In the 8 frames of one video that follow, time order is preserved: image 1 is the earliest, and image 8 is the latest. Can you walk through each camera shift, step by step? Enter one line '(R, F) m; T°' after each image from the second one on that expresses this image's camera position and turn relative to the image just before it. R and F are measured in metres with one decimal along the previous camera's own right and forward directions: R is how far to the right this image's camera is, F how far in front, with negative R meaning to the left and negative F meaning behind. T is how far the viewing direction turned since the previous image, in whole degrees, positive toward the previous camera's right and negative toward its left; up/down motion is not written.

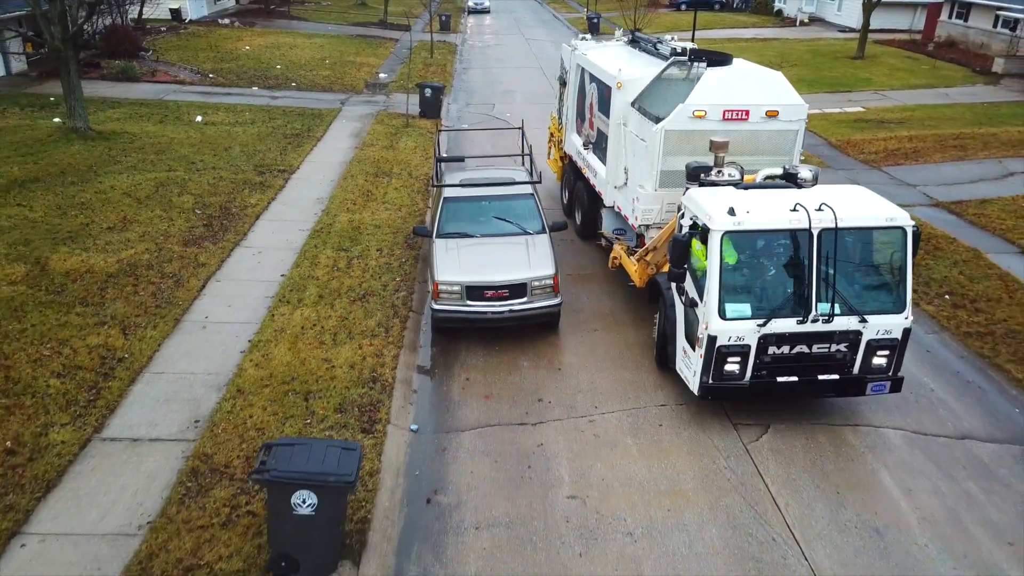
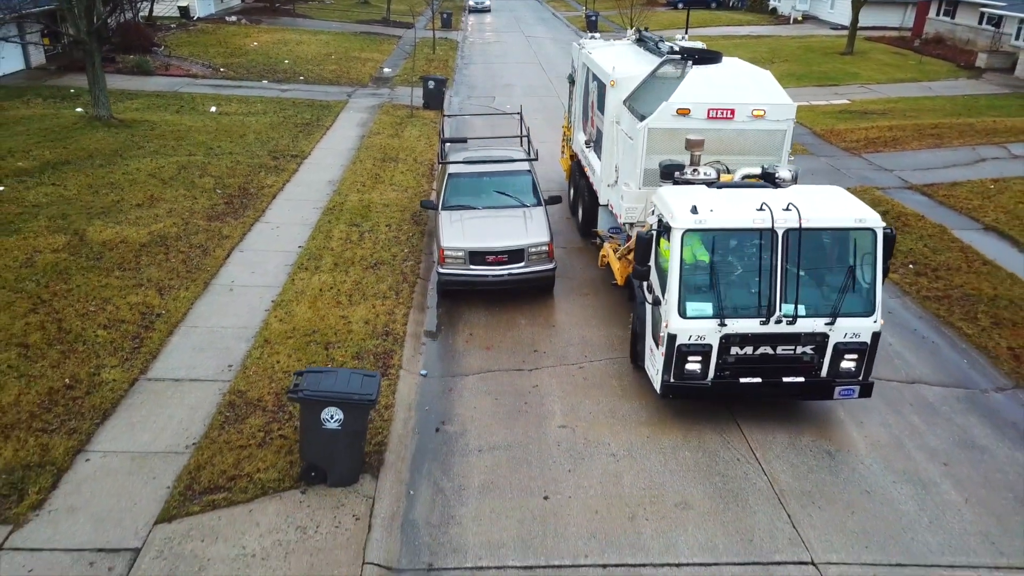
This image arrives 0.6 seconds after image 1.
(0.0, -0.9) m; 0°
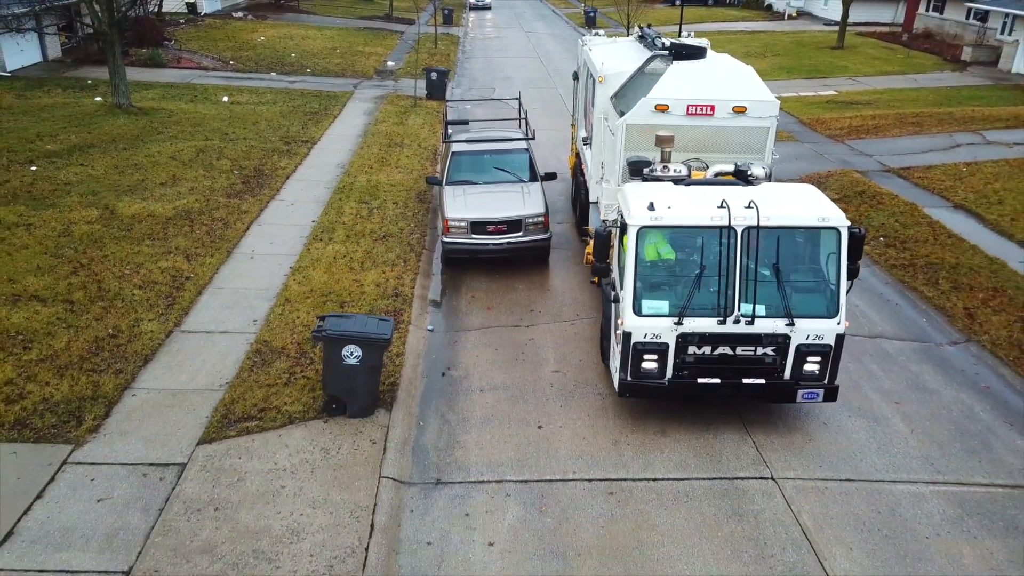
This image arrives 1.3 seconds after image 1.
(0.0, -0.9) m; 0°
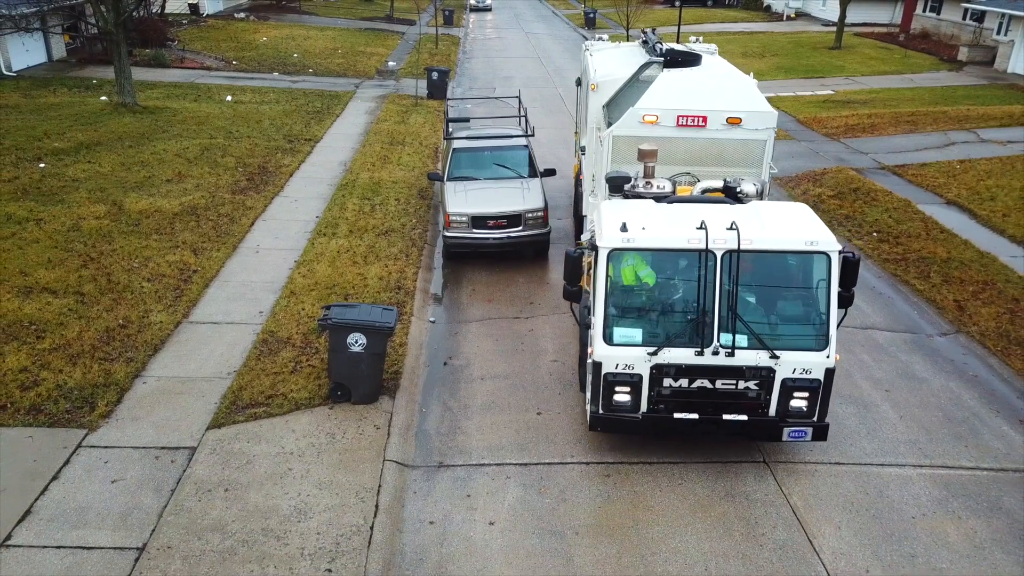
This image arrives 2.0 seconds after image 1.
(0.0, -0.2) m; 0°
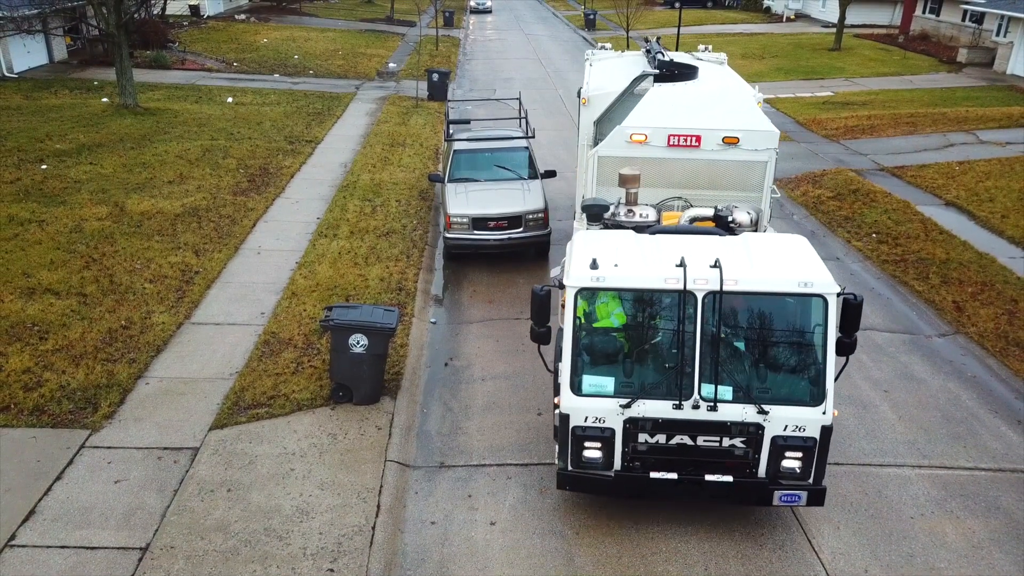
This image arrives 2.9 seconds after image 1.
(0.0, 0.0) m; 0°
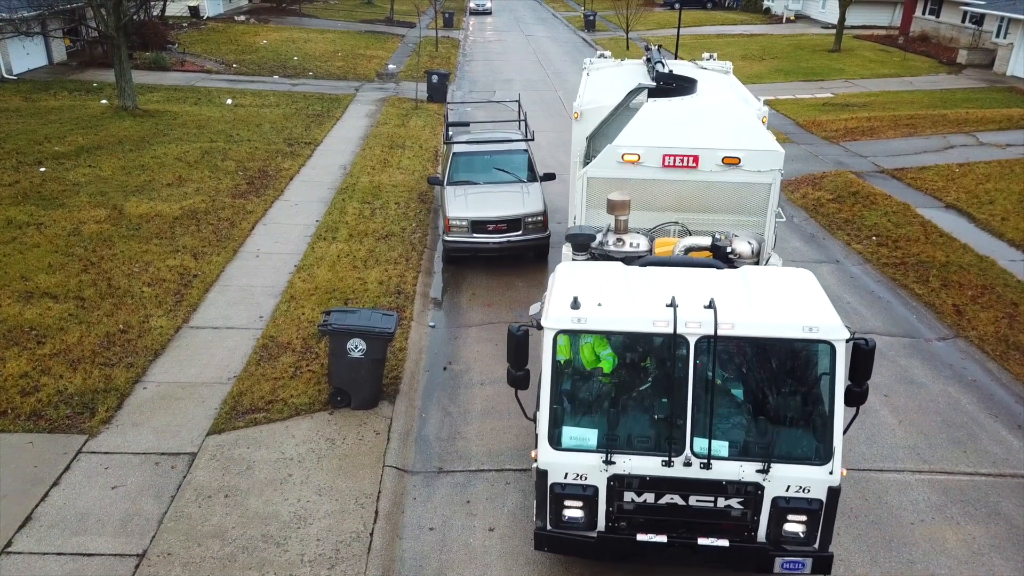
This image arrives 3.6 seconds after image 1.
(0.0, 0.0) m; 0°
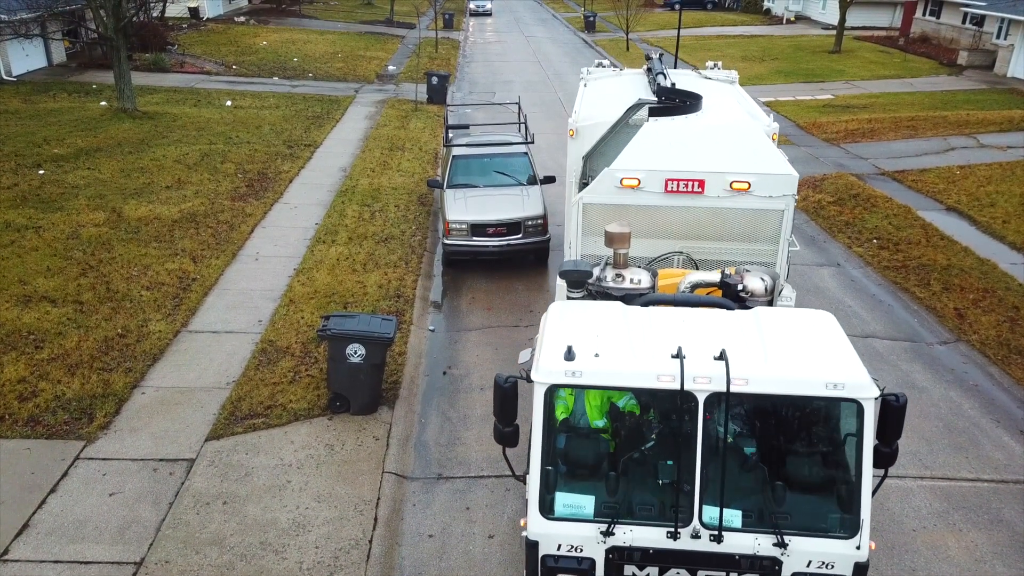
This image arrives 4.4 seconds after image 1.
(0.0, 0.0) m; 0°
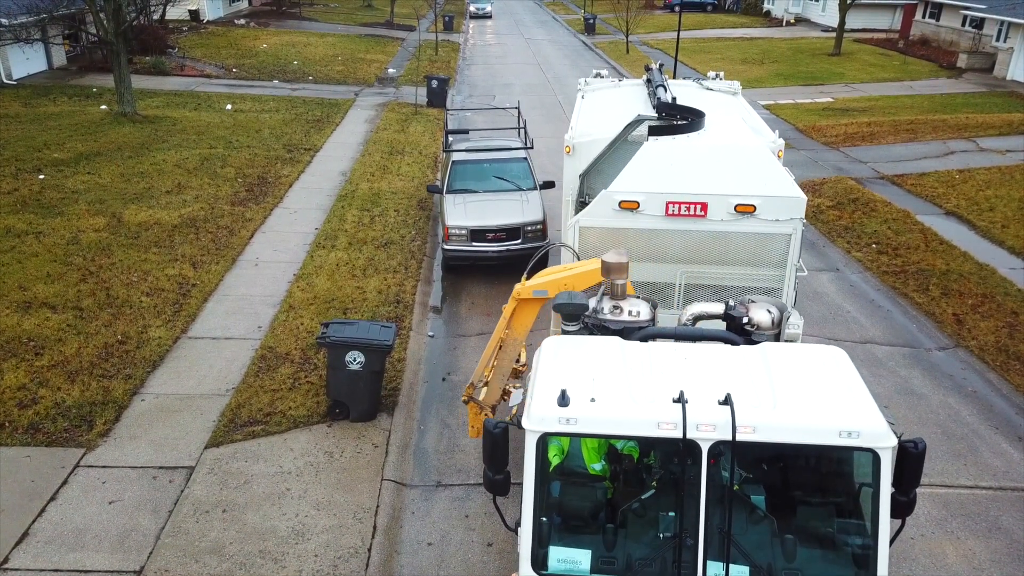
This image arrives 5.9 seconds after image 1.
(0.0, 0.0) m; 0°
